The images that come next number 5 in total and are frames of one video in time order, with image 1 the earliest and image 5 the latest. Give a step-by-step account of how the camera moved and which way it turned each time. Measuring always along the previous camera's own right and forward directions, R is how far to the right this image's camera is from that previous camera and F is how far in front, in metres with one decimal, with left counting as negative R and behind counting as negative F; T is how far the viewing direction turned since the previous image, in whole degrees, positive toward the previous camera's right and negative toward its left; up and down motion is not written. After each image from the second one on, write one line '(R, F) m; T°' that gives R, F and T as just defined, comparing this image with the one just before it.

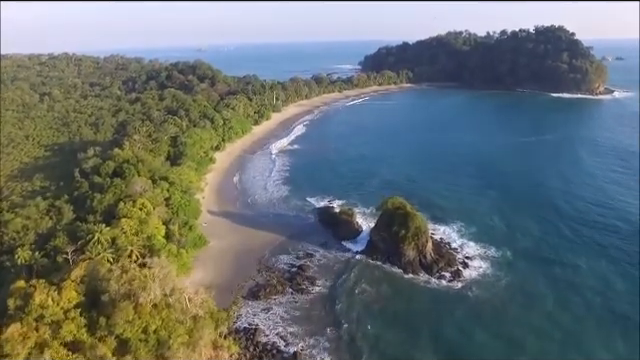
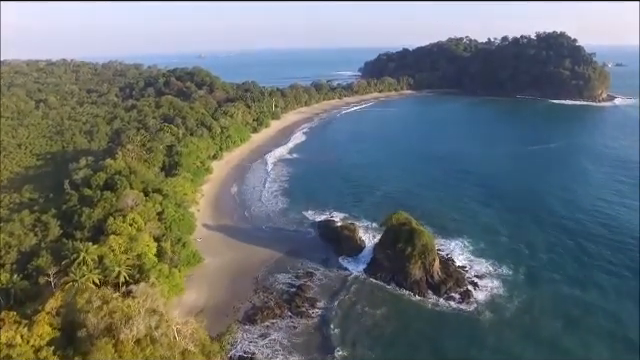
(-0.1, +2.4) m; 0°
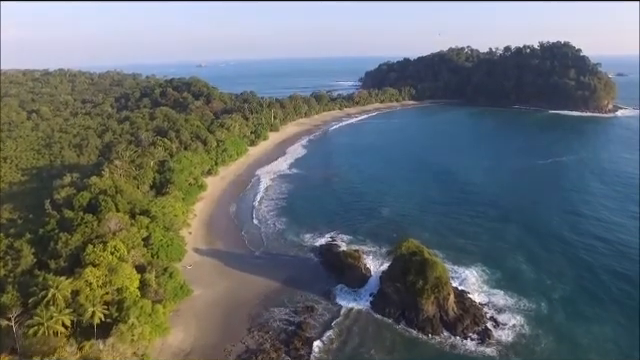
(-0.2, +4.0) m; 0°
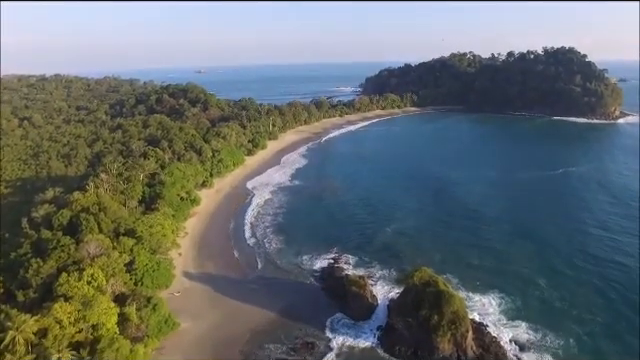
(-0.1, +4.0) m; 0°
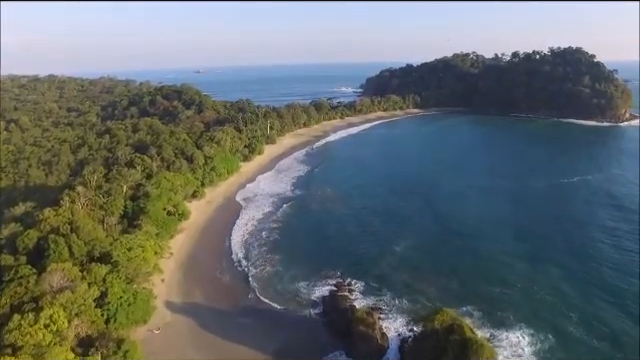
(-0.1, +5.4) m; 0°
